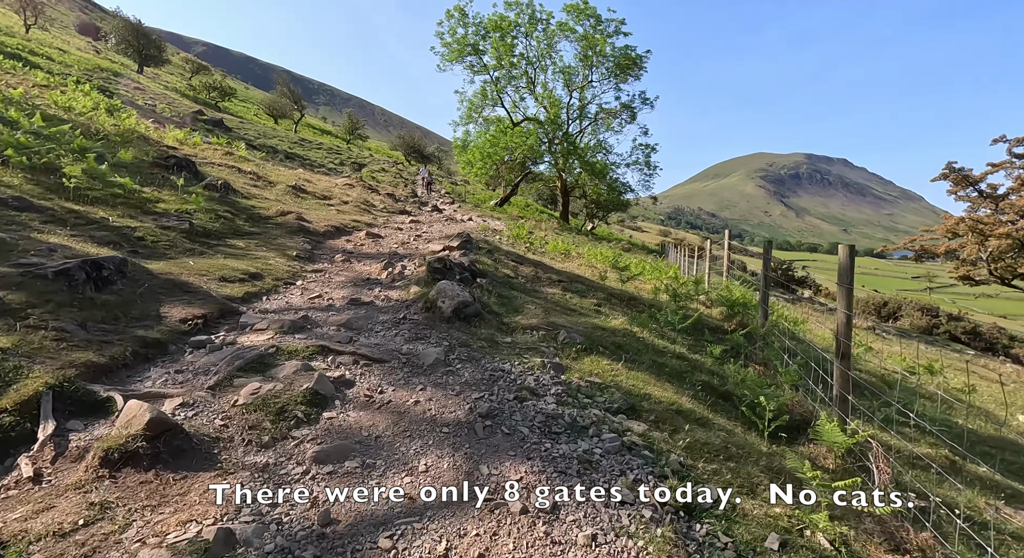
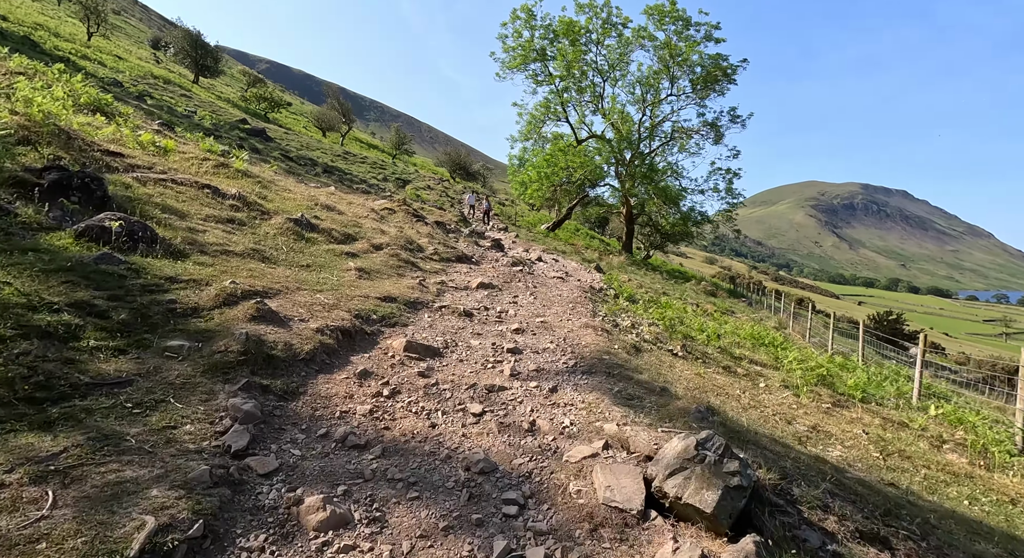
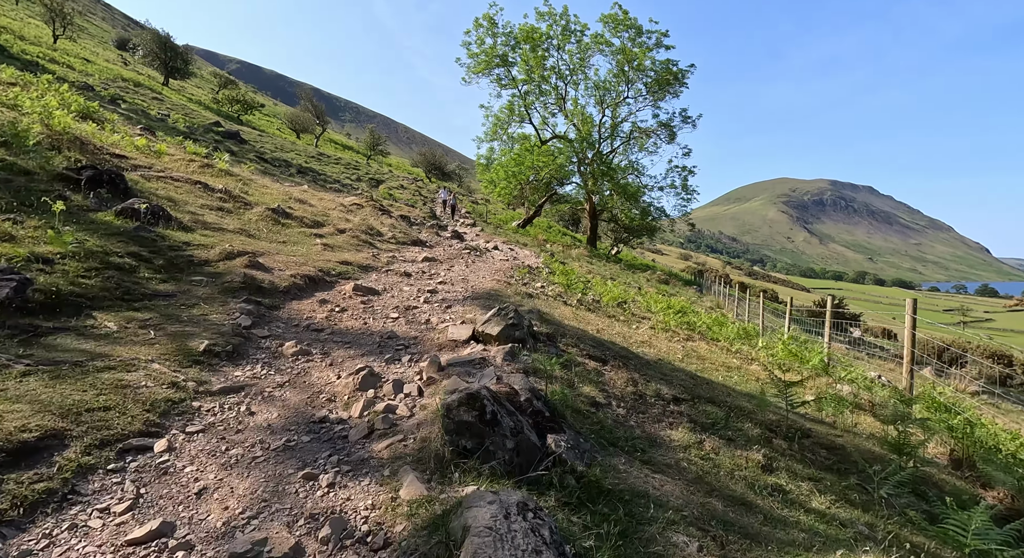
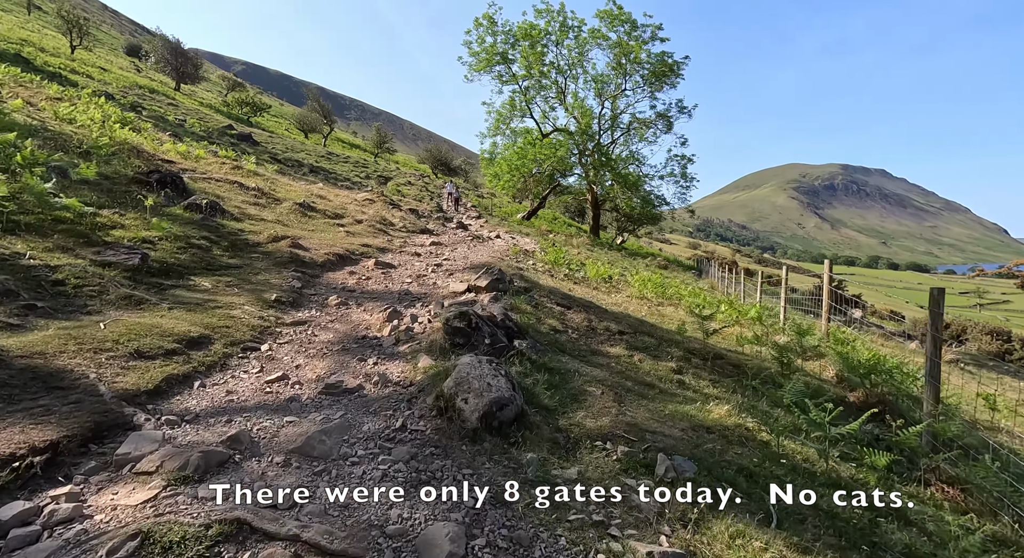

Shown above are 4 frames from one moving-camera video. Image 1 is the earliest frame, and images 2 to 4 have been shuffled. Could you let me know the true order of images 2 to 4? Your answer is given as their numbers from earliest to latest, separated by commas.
4, 3, 2
